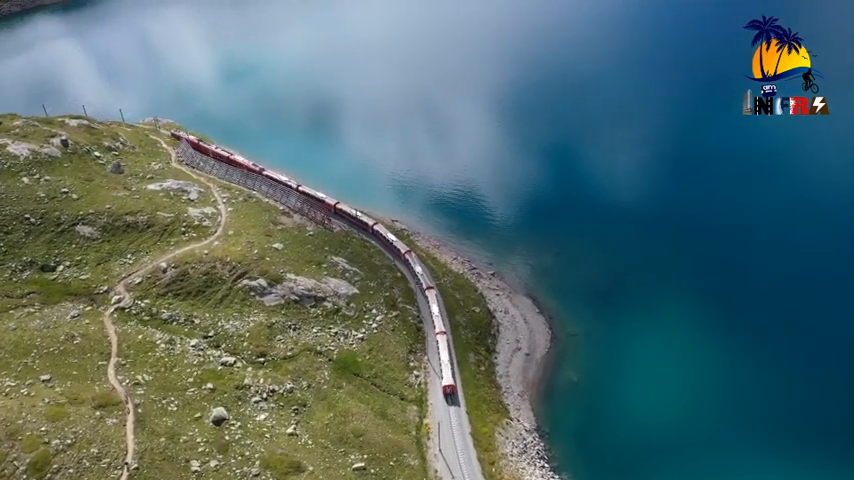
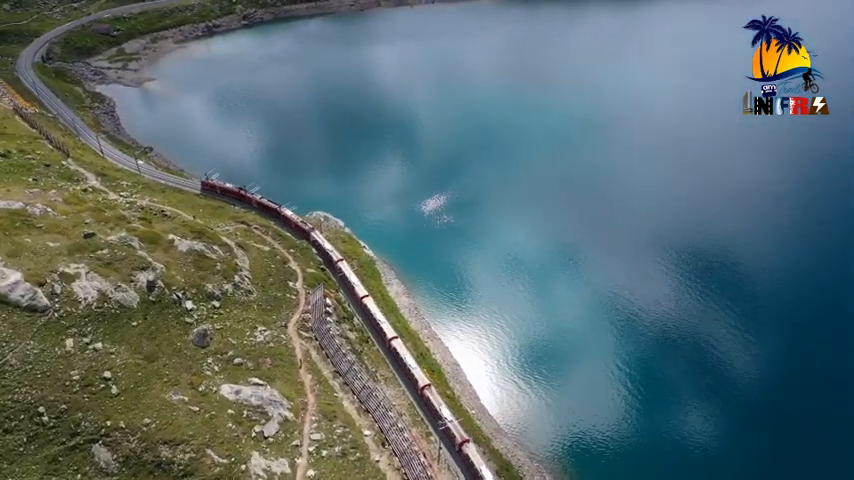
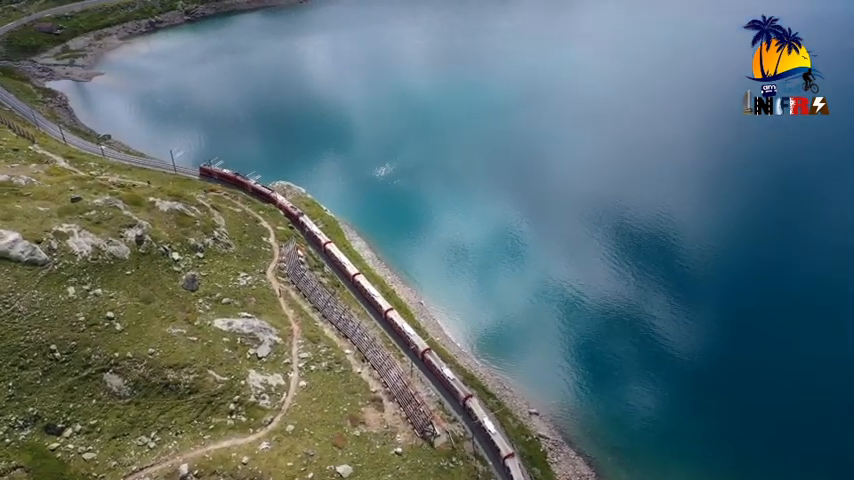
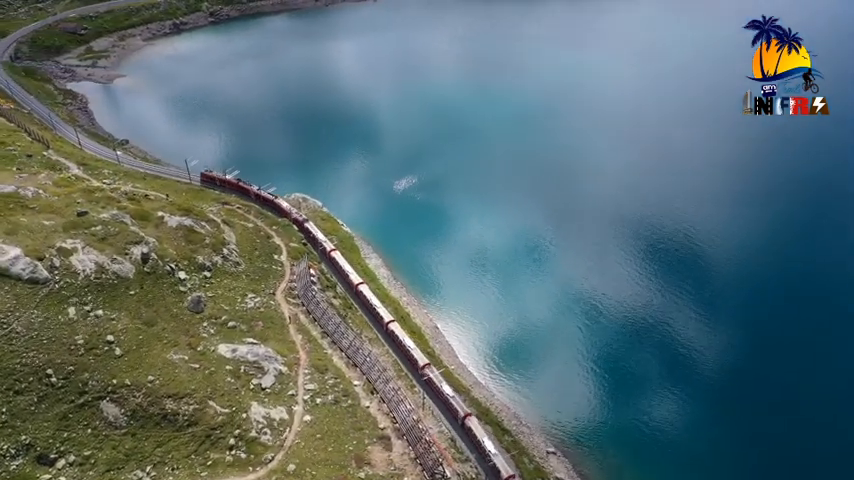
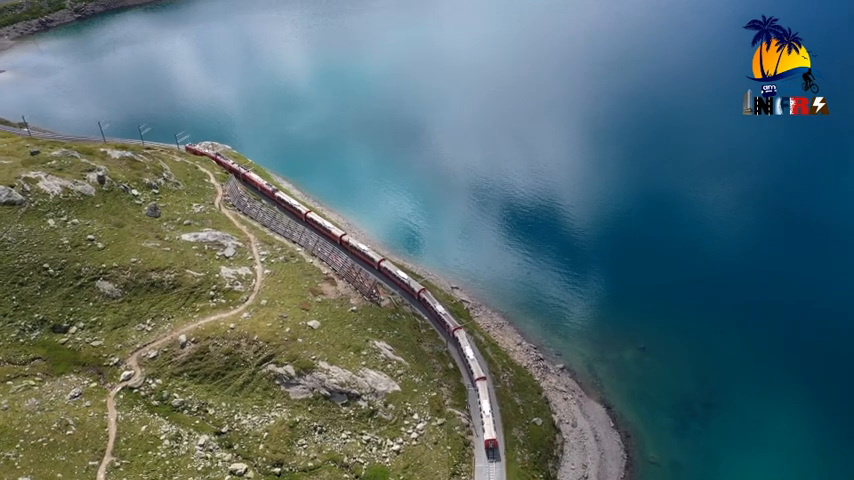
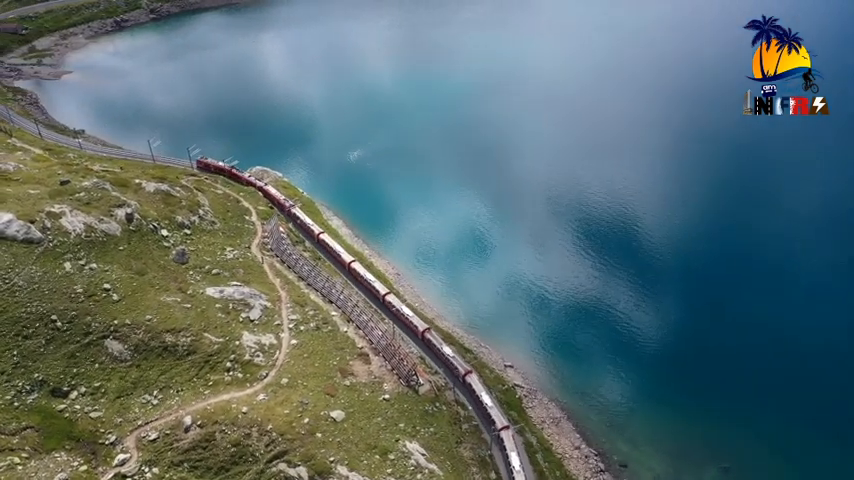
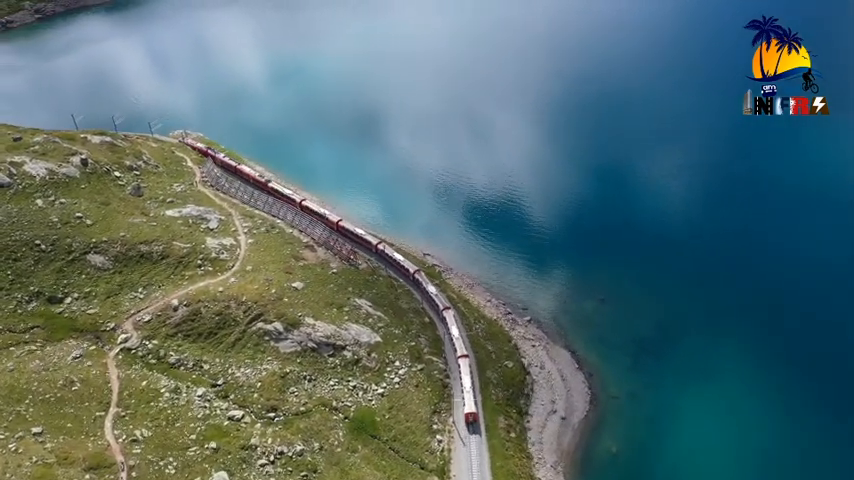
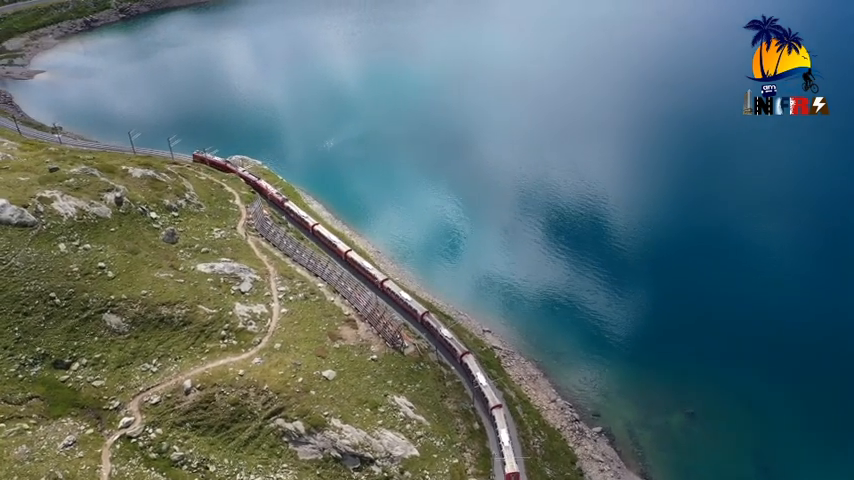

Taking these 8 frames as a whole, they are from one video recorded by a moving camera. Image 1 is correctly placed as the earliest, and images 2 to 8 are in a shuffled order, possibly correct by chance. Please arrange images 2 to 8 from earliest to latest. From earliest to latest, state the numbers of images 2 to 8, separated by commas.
7, 5, 8, 6, 3, 4, 2
